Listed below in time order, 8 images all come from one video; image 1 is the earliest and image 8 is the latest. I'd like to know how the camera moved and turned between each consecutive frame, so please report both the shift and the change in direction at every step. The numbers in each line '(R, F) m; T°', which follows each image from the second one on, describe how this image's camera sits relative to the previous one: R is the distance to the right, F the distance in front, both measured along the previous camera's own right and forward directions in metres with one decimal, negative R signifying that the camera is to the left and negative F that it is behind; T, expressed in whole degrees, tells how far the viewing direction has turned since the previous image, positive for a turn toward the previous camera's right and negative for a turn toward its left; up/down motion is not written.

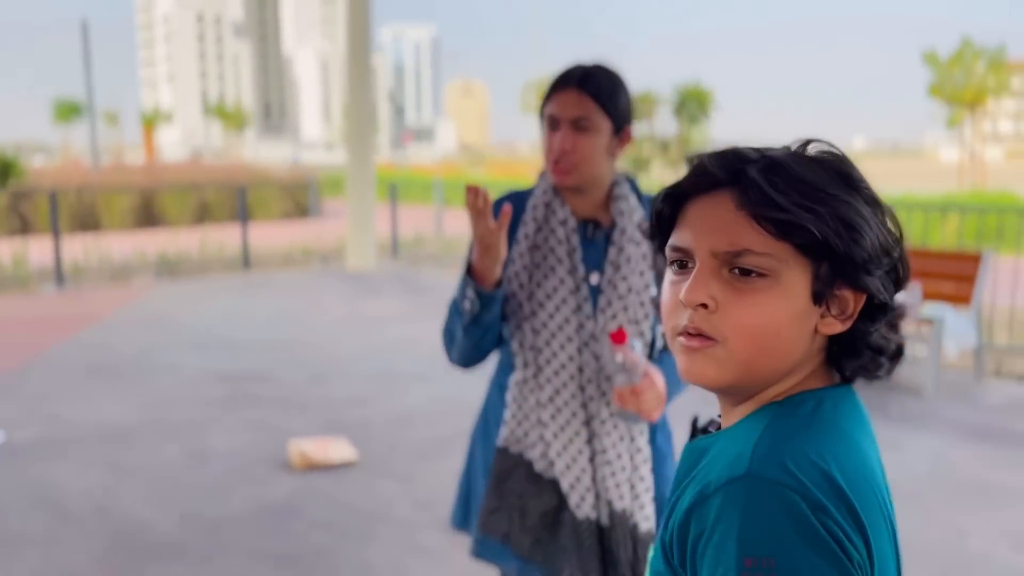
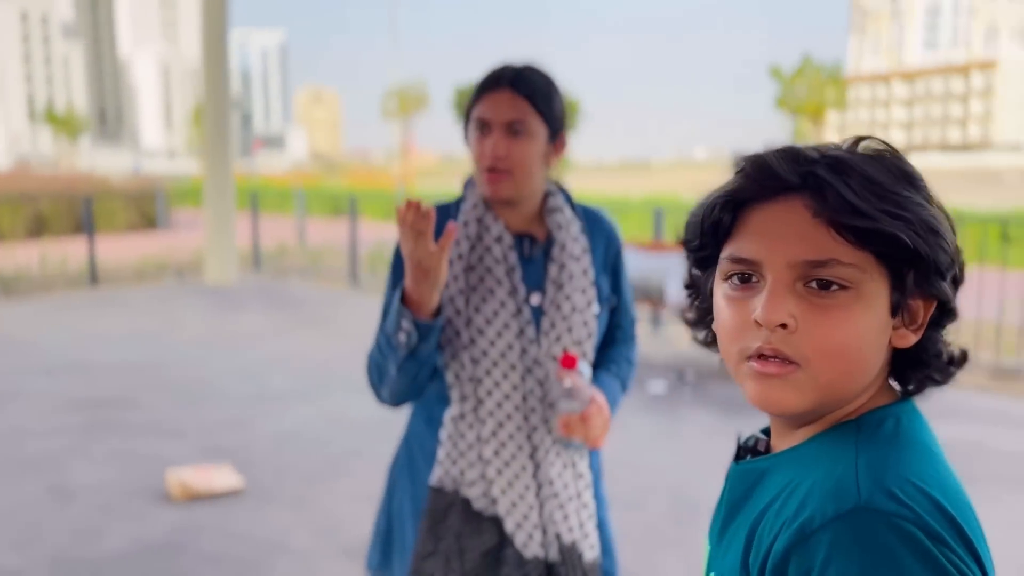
(-0.2, +0.2) m; +9°
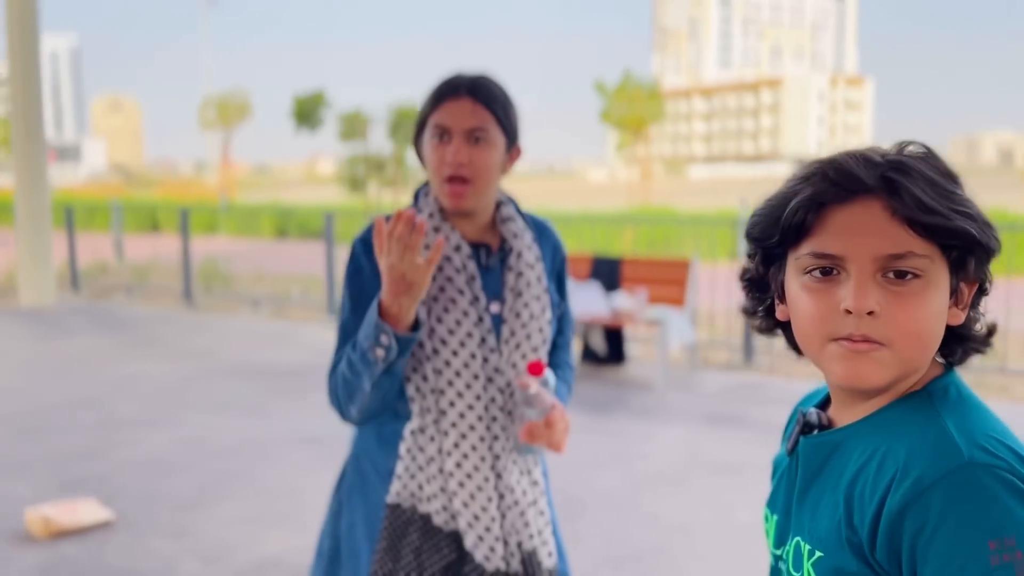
(-0.3, 0.0) m; +12°
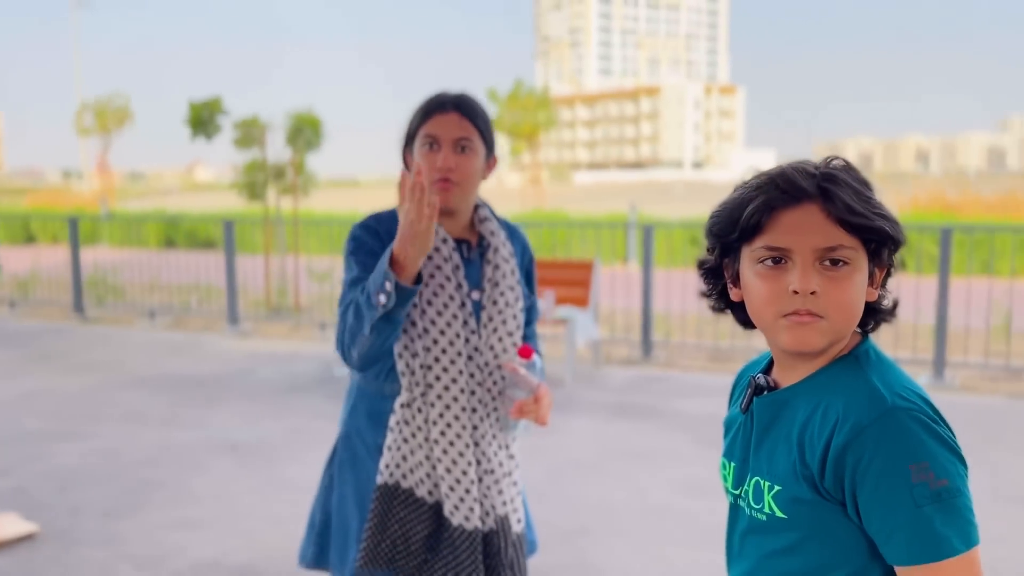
(-0.2, -0.2) m; +7°
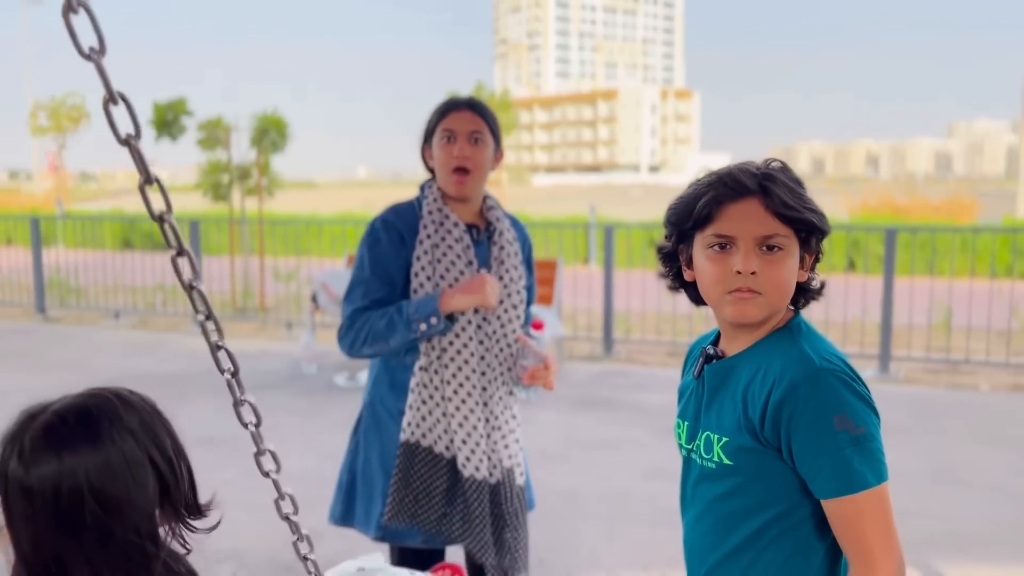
(0.0, -0.2) m; +3°
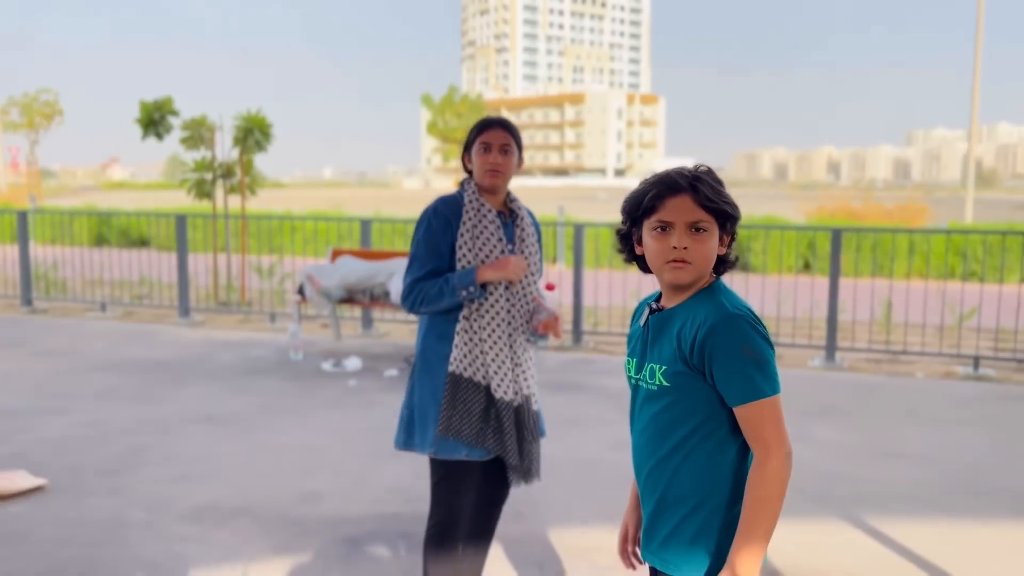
(-0.1, -0.5) m; +2°
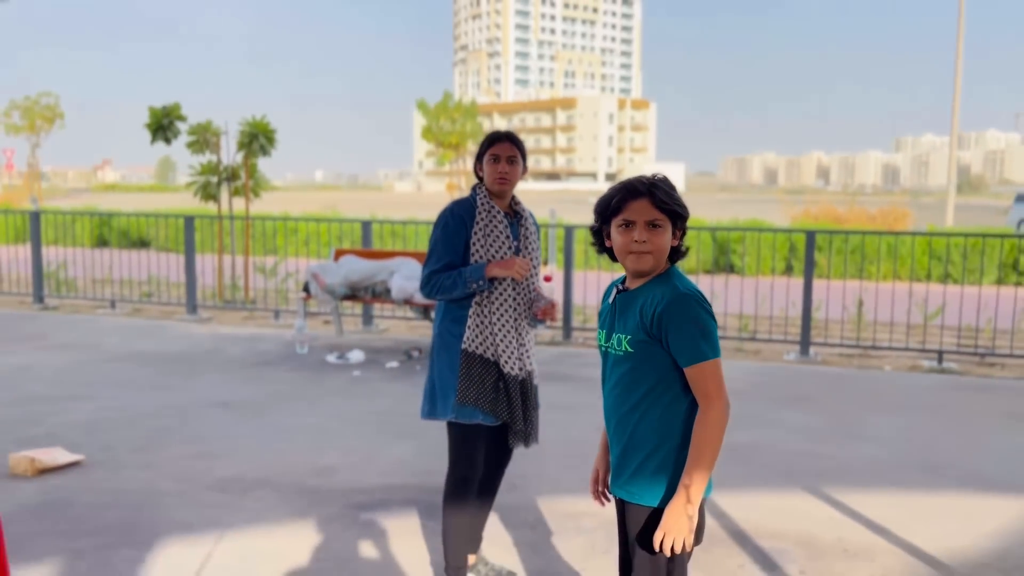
(0.0, -0.4) m; +1°
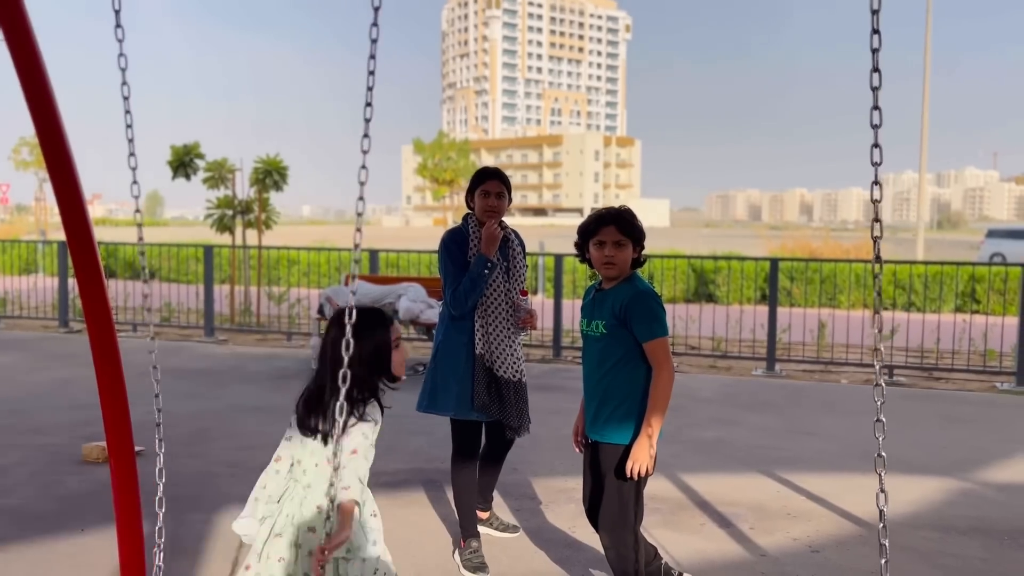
(-0.1, -0.8) m; +1°
